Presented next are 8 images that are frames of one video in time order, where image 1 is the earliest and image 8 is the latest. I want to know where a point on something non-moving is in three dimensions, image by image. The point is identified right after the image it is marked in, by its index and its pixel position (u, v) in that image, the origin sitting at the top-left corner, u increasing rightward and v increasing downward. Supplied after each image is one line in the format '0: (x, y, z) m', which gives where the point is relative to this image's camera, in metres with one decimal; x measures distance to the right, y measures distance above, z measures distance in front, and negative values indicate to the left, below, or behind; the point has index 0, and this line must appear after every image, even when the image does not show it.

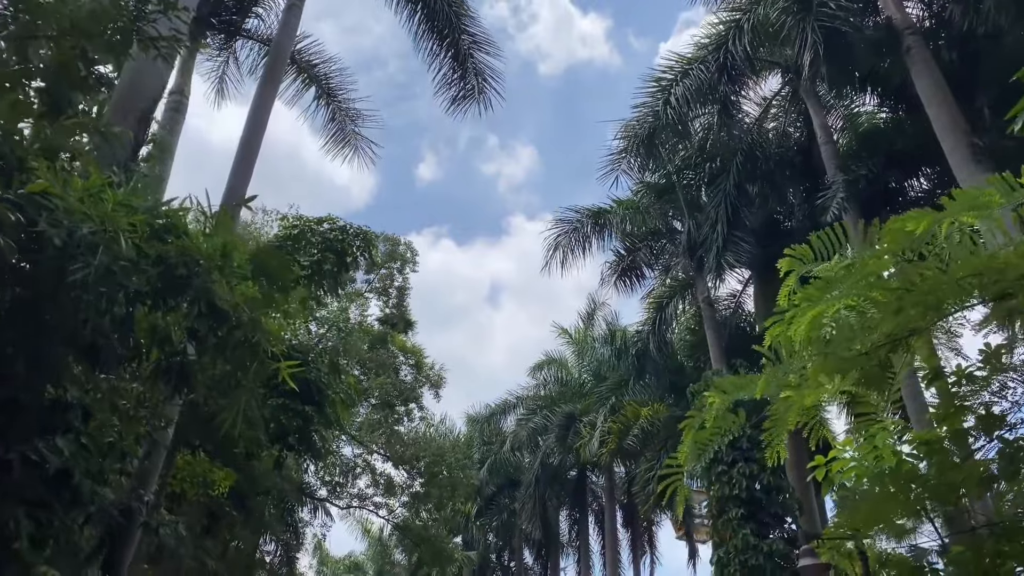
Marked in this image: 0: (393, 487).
0: (-2.2, -3.6, +15.8) m
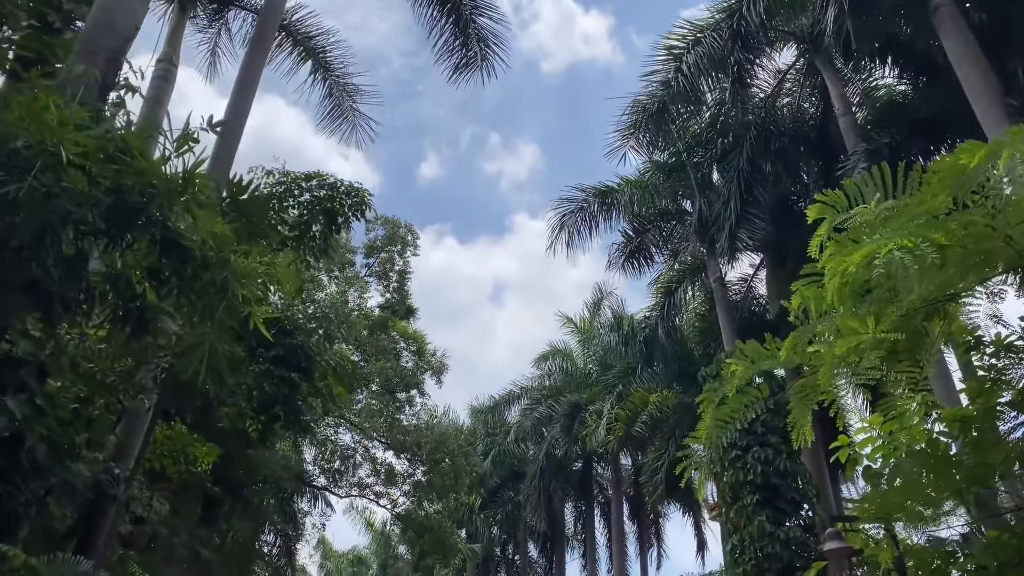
0: (-2.1, -3.3, +15.3) m
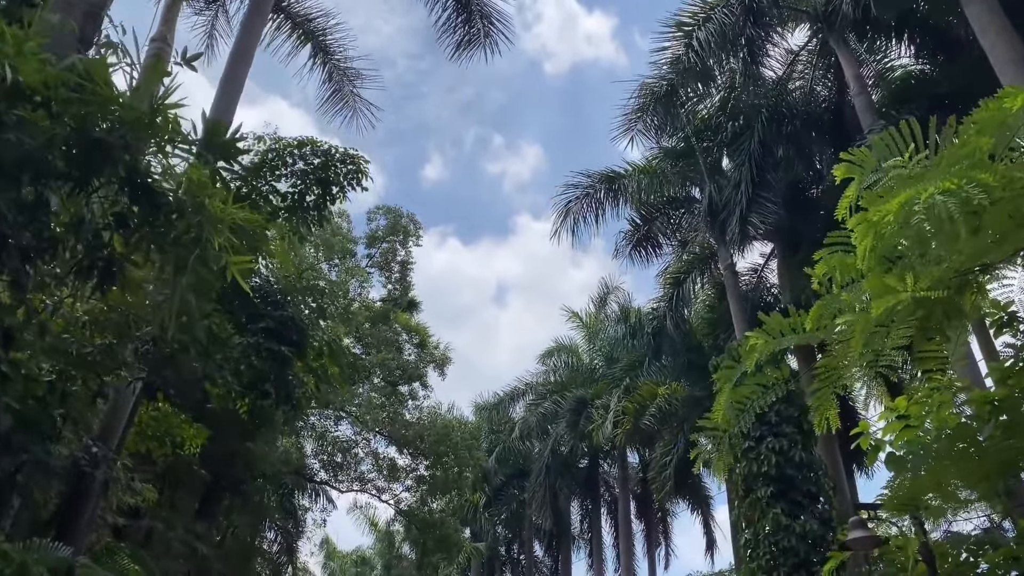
0: (-2.0, -3.1, +14.9) m
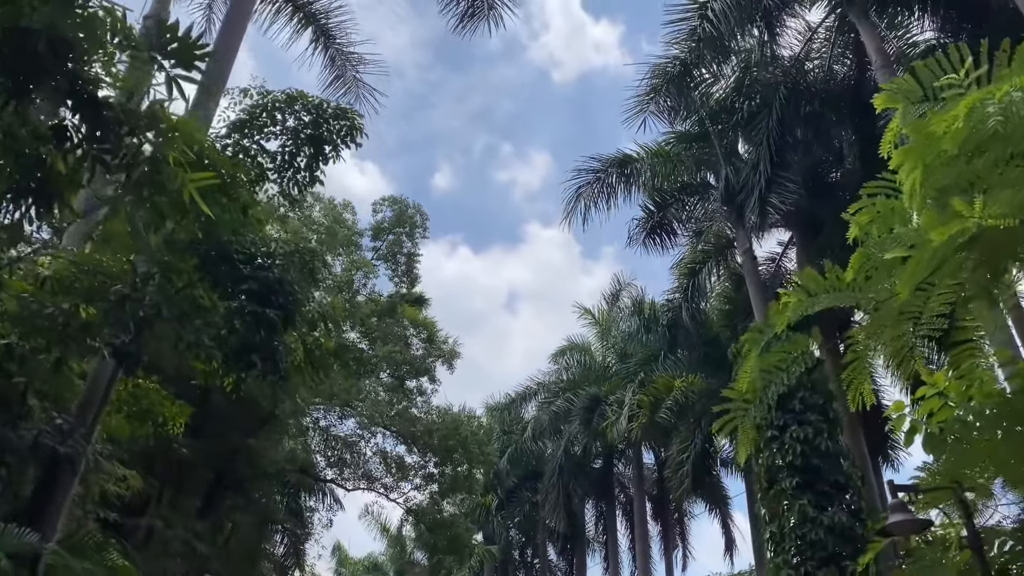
0: (-1.8, -3.0, +14.5) m
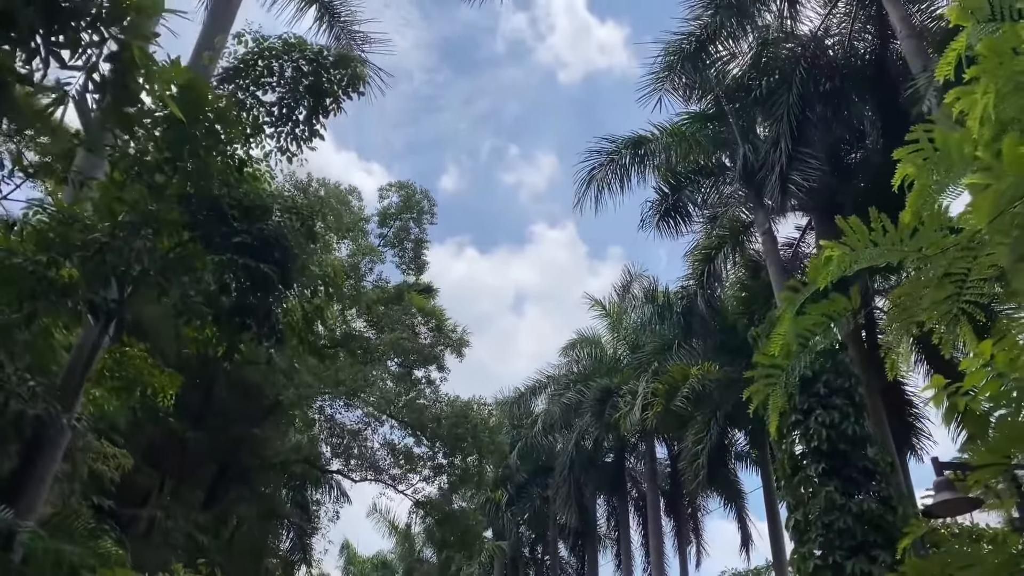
0: (-1.6, -2.8, +14.1) m
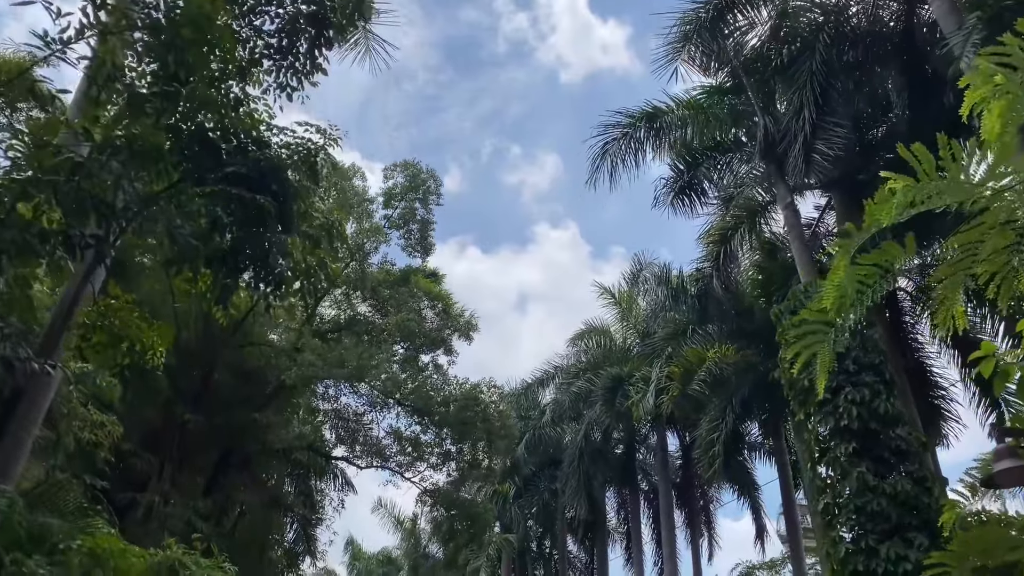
0: (-1.4, -2.5, +13.6) m
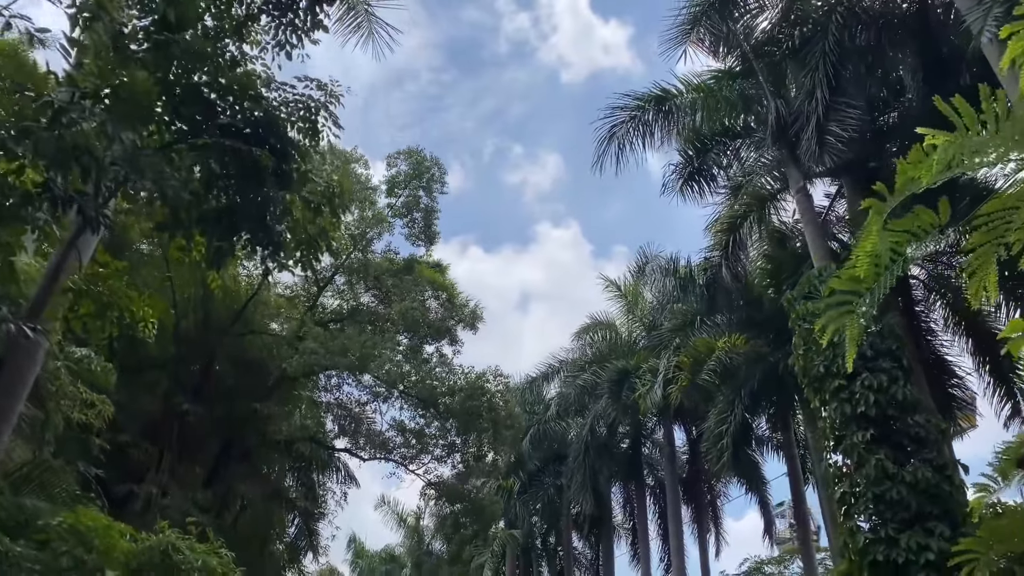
0: (-1.4, -2.3, +13.4) m
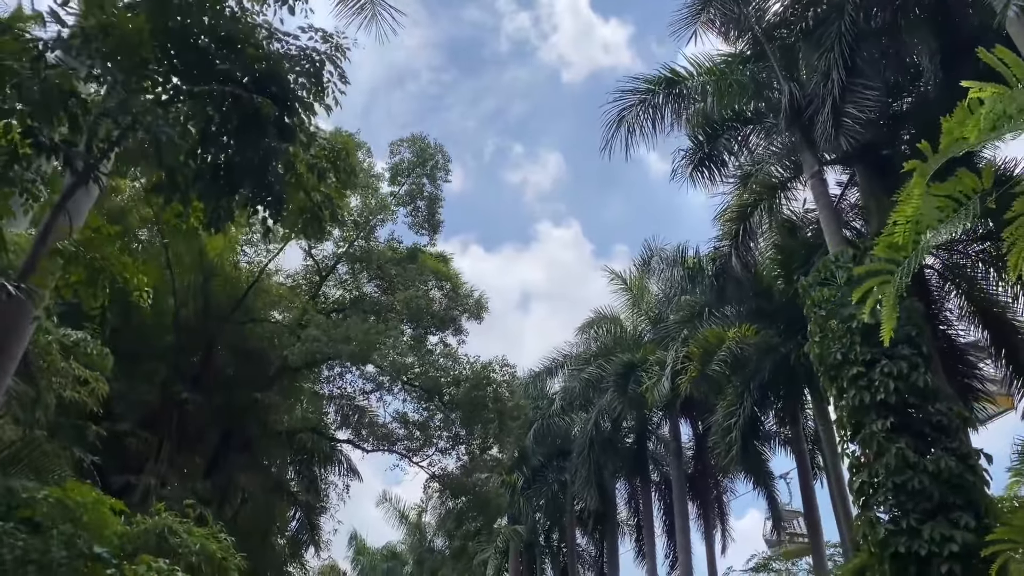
0: (-1.3, -2.2, +13.1) m
